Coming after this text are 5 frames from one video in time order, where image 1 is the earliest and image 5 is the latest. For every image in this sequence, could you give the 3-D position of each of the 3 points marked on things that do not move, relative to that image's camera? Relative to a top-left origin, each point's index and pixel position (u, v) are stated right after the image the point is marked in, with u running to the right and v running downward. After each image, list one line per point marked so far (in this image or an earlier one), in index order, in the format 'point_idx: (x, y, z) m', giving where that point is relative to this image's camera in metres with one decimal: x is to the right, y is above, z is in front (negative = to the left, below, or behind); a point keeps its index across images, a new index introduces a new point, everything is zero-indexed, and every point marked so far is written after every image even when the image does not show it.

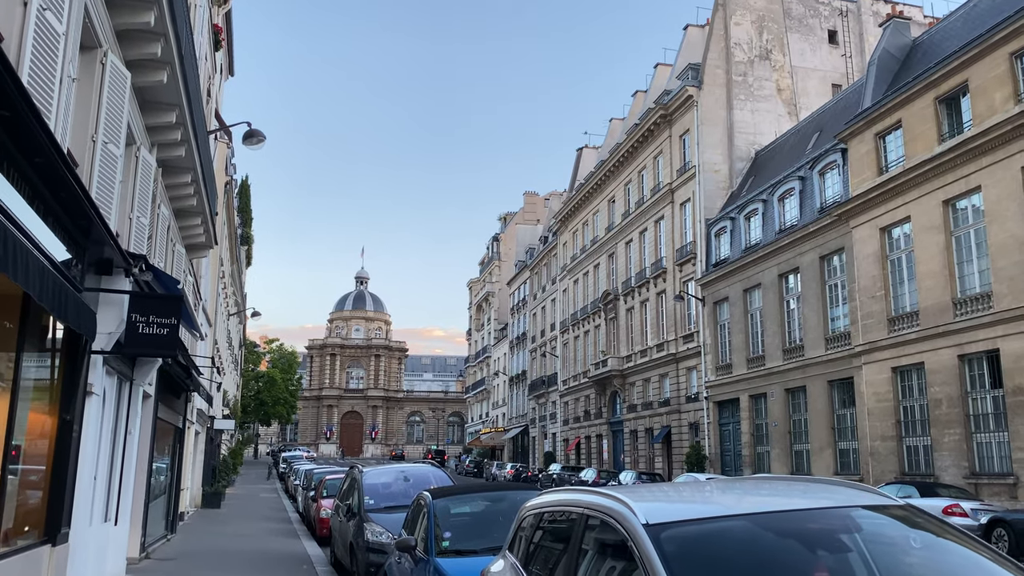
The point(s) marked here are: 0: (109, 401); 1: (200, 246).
0: (-4.2, -1.2, +9.0) m
1: (-5.7, +0.8, +15.7) m
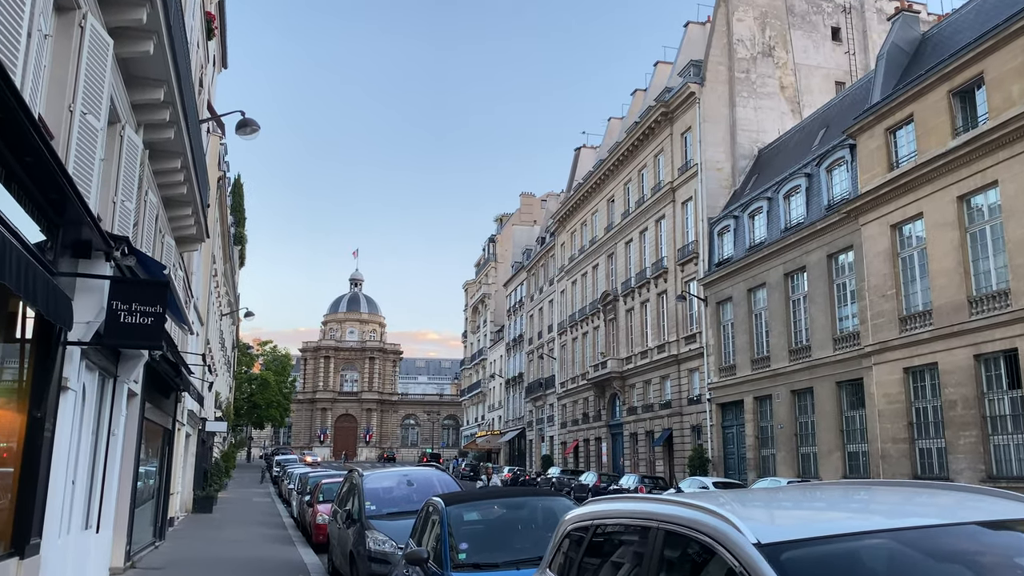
0: (-4.1, -1.1, +8.3) m
1: (-5.6, +0.9, +15.0) m
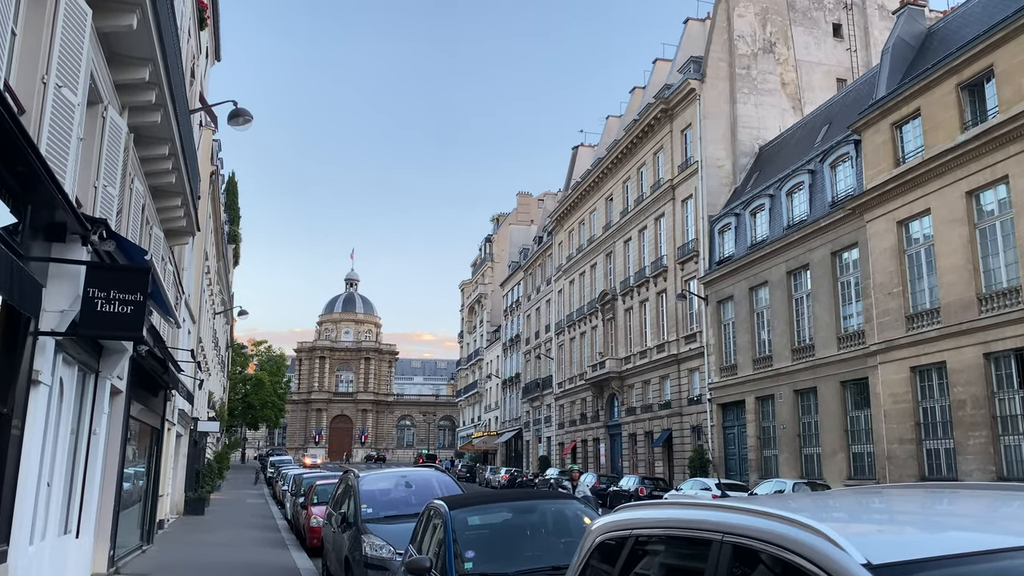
0: (-4.0, -1.0, +7.8) m
1: (-5.6, +1.0, +14.5) m
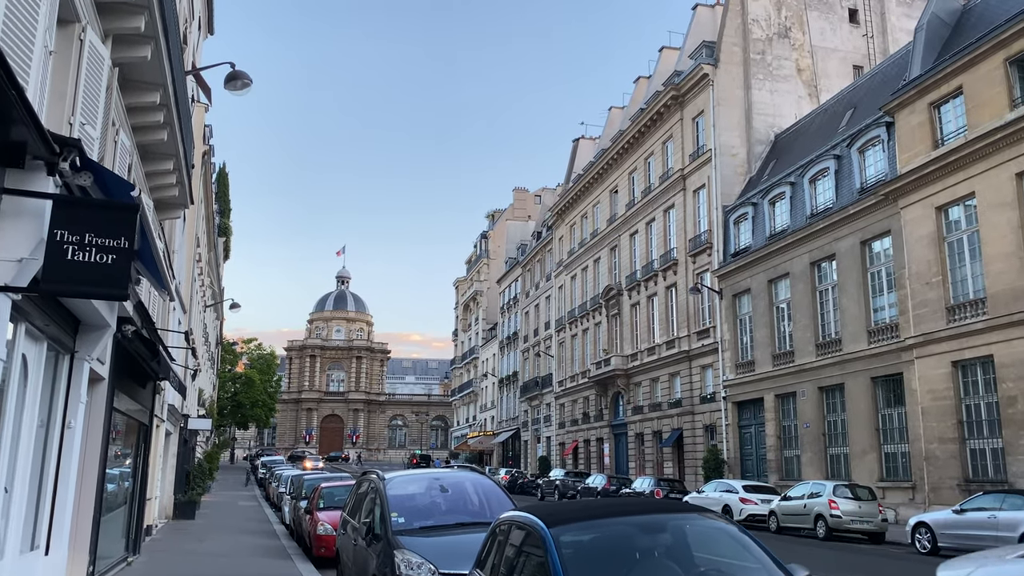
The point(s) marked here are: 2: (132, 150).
0: (-3.5, -0.6, +6.2) m
1: (-5.1, +1.3, +12.9) m
2: (-4.5, +1.6, +10.1) m
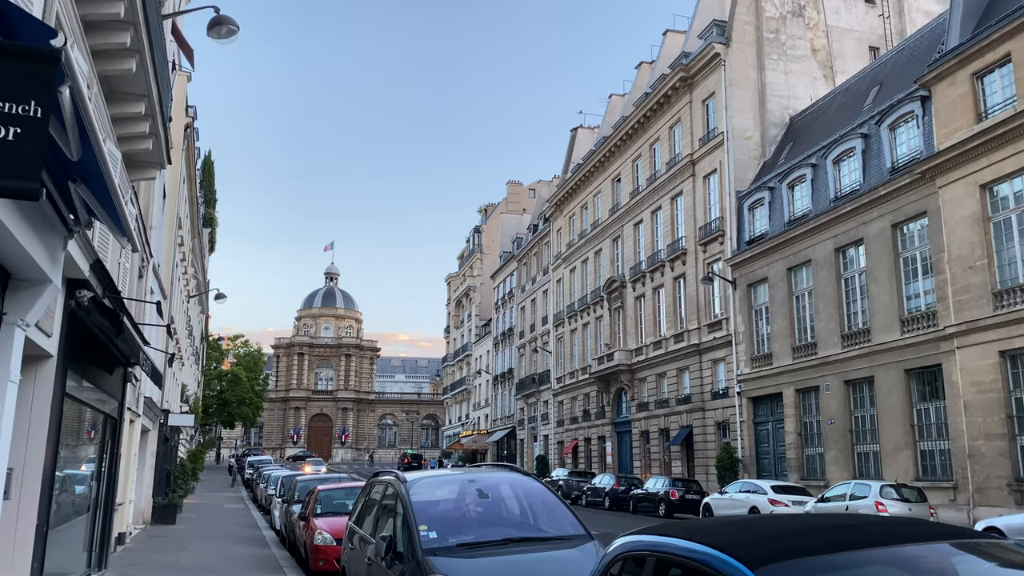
0: (-3.0, -0.3, +4.4) m
1: (-4.7, +1.7, +11.1) m
2: (-4.1, +2.0, +8.3) m
